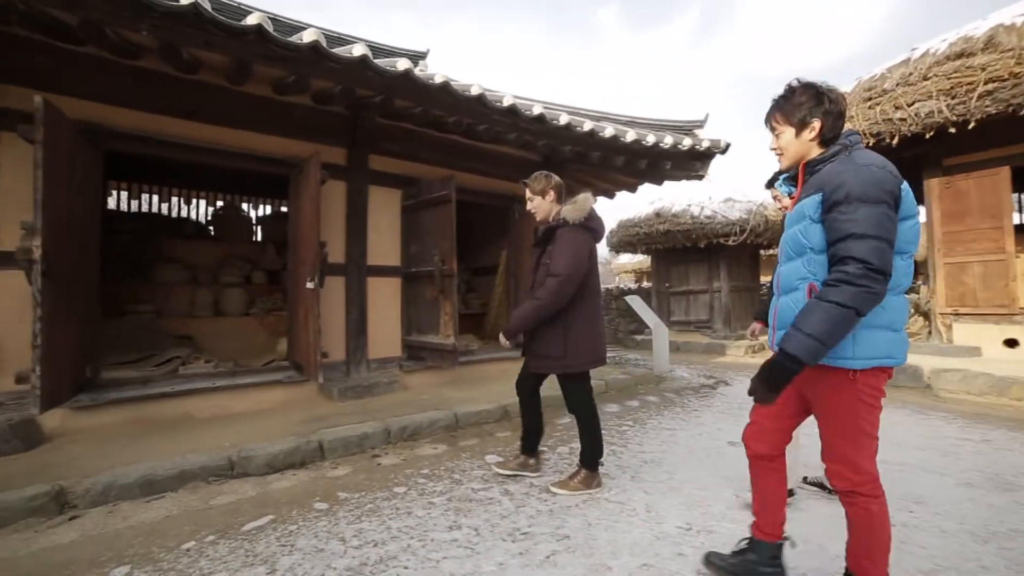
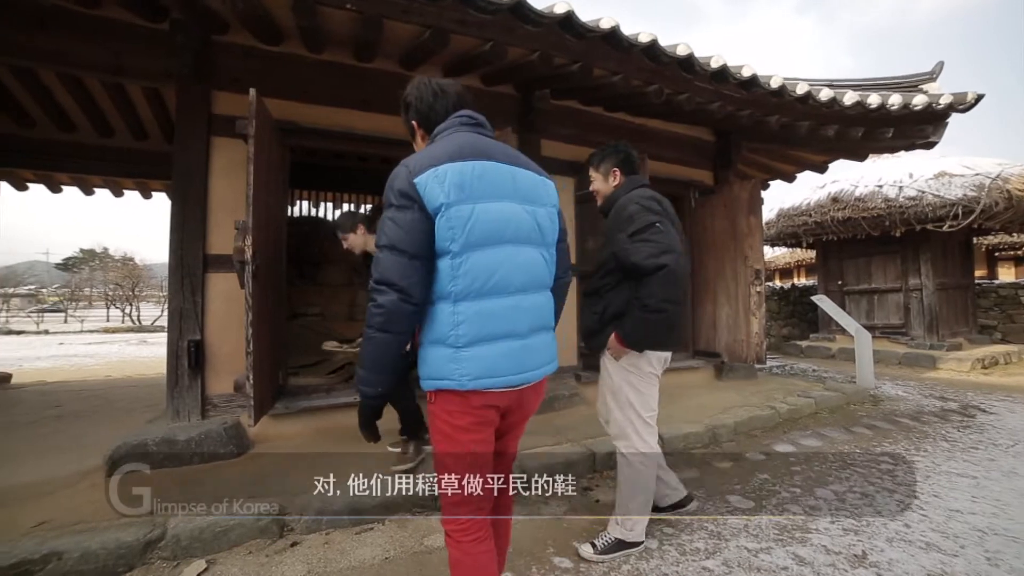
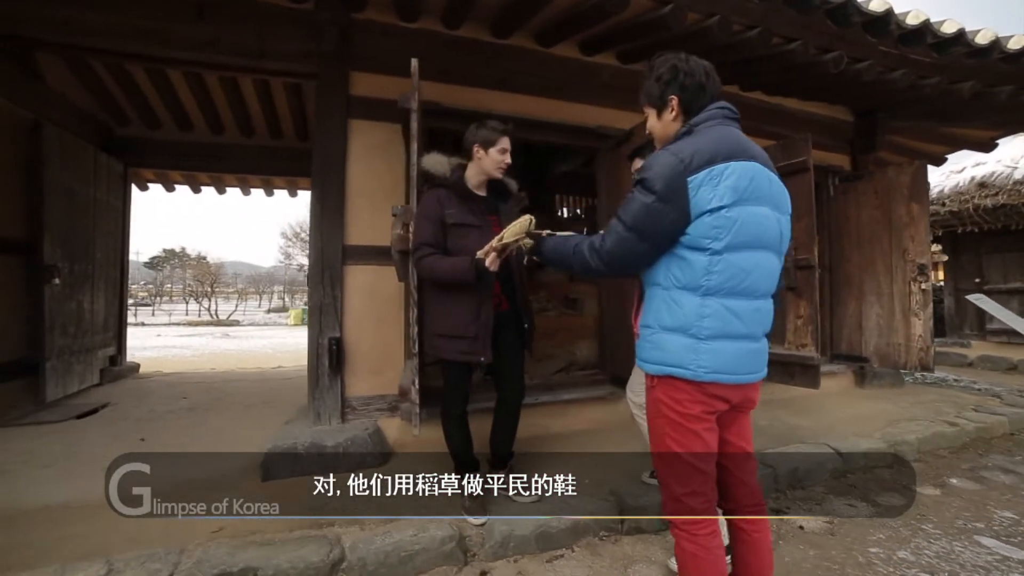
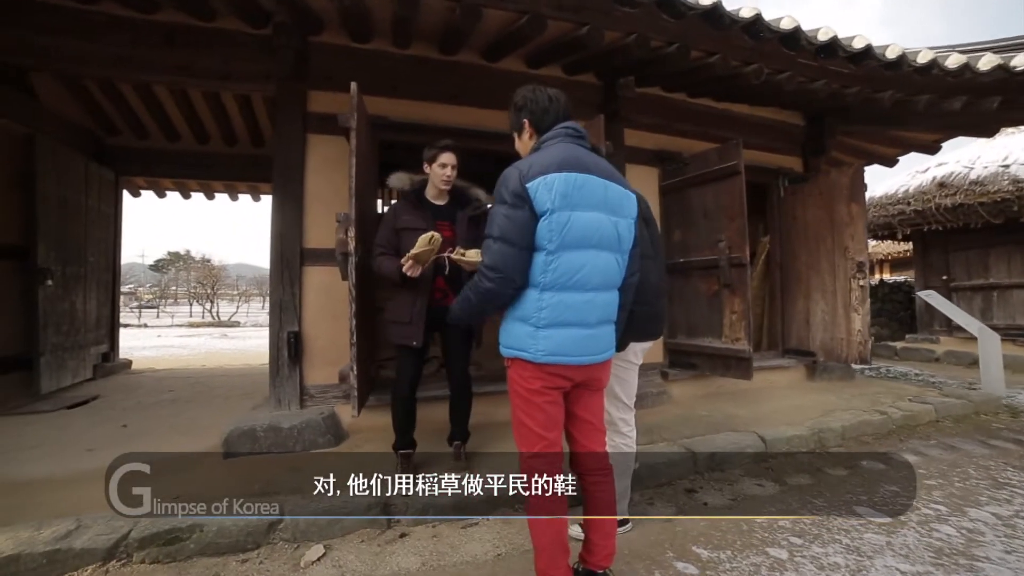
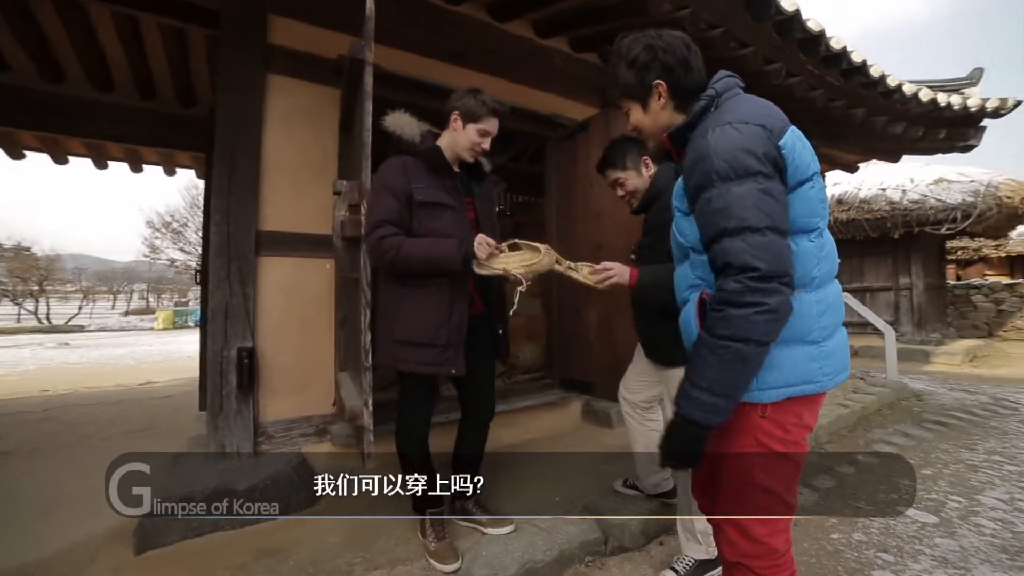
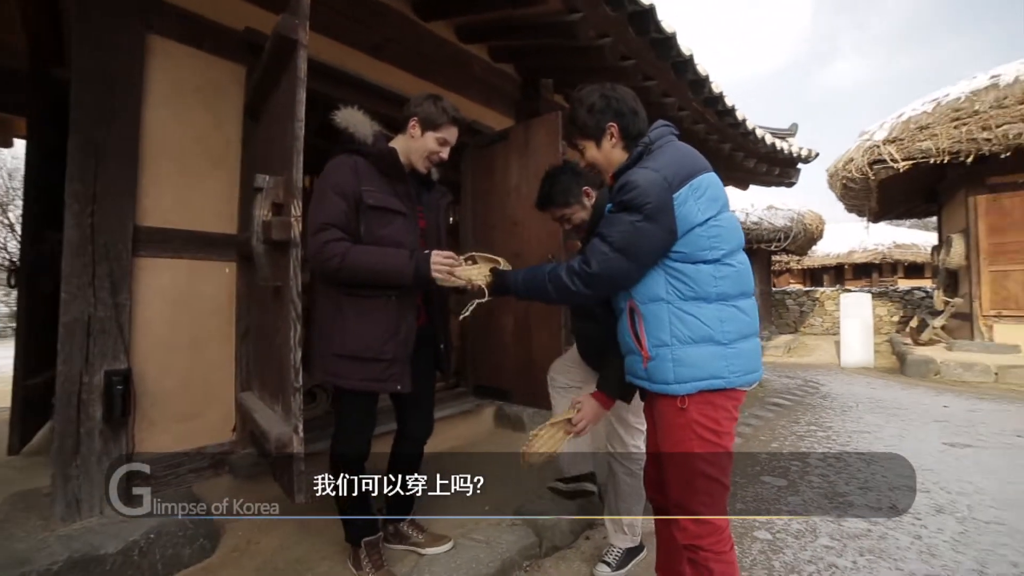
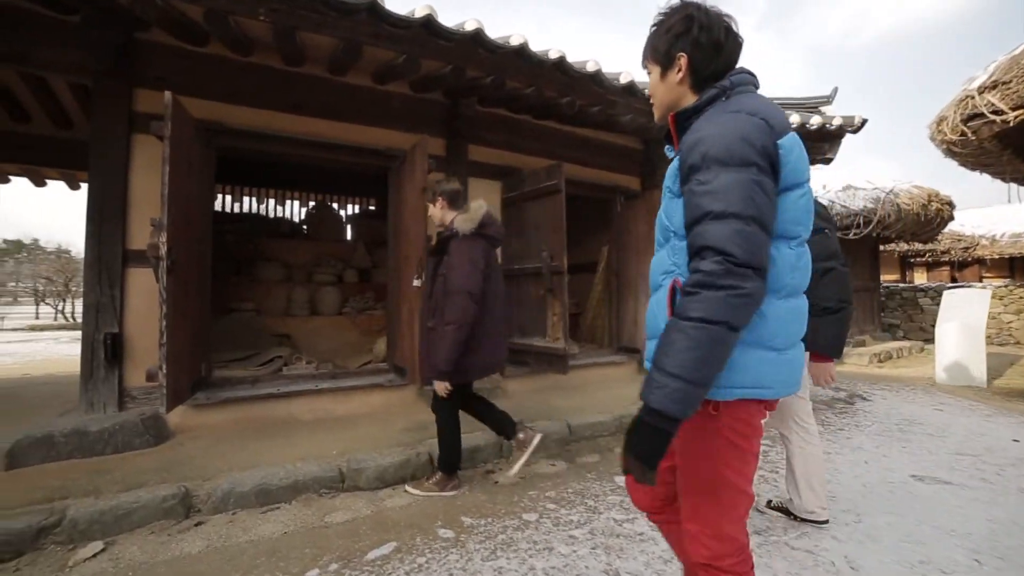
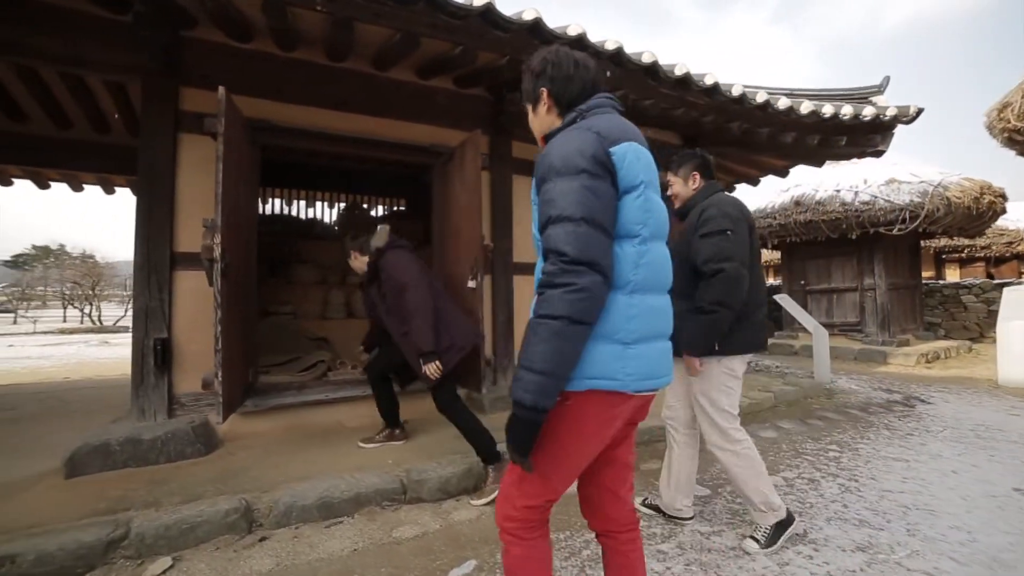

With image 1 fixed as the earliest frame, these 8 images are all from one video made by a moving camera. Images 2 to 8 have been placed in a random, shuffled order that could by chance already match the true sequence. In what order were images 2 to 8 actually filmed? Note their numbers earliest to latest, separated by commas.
7, 8, 2, 4, 3, 5, 6
